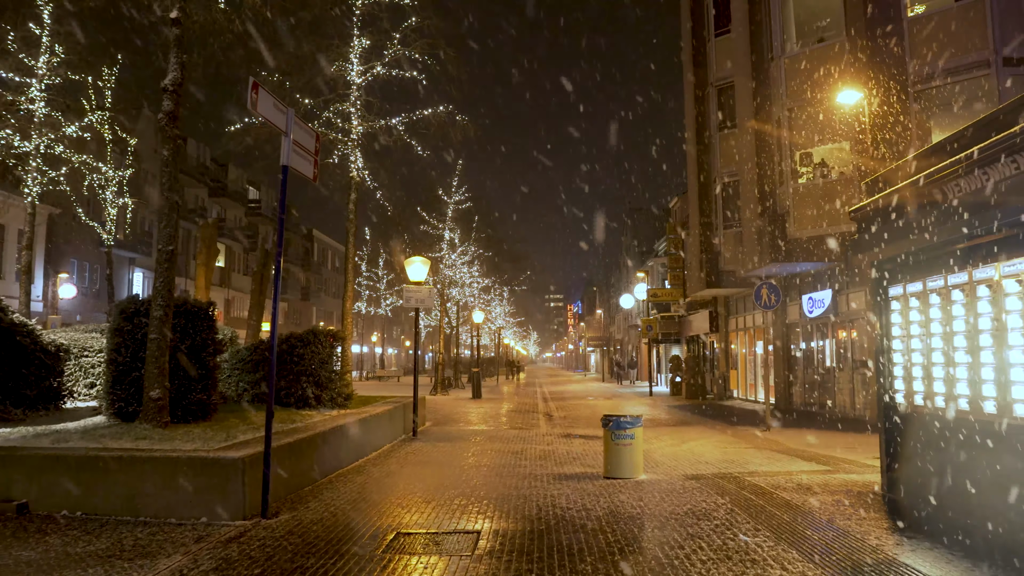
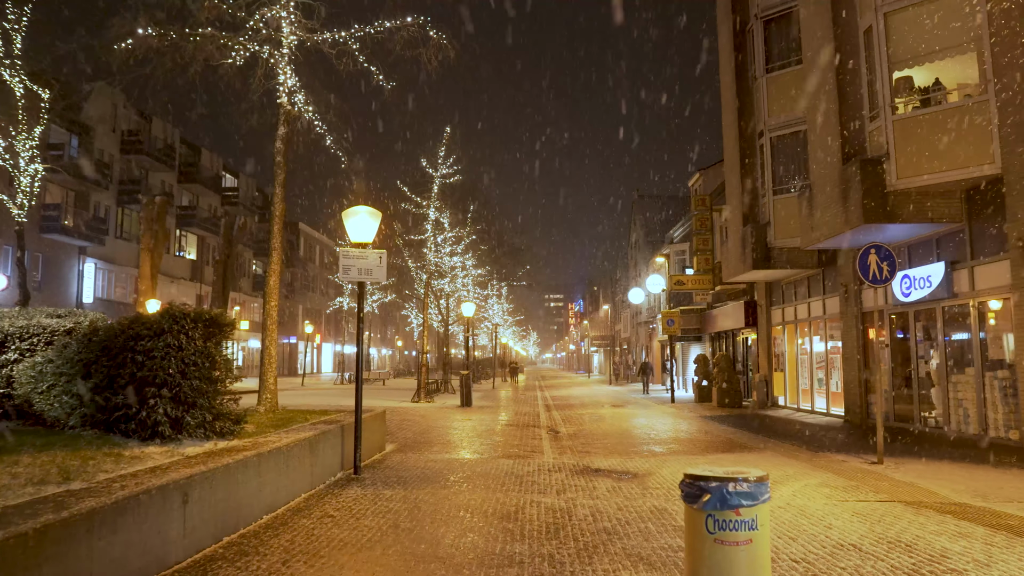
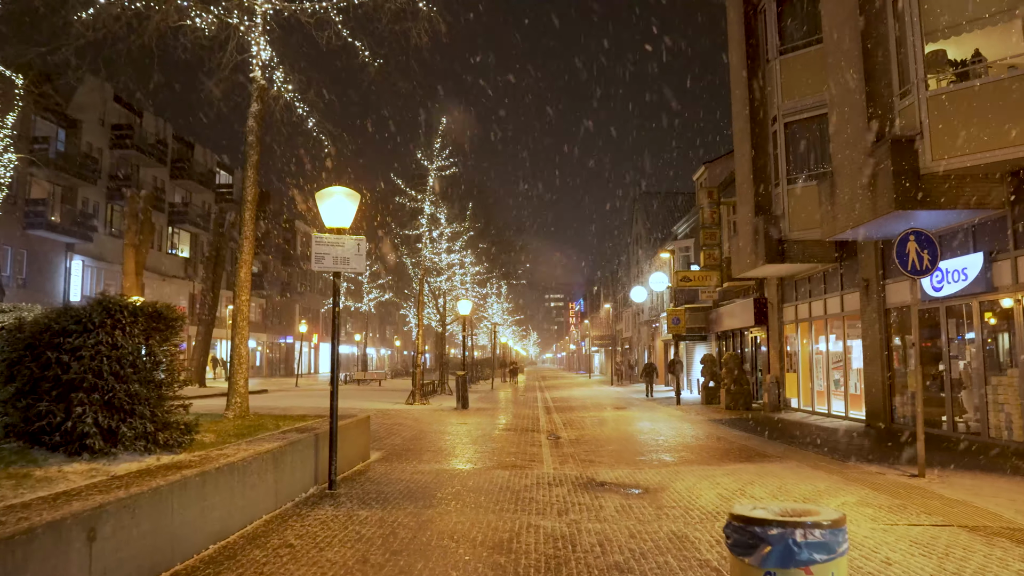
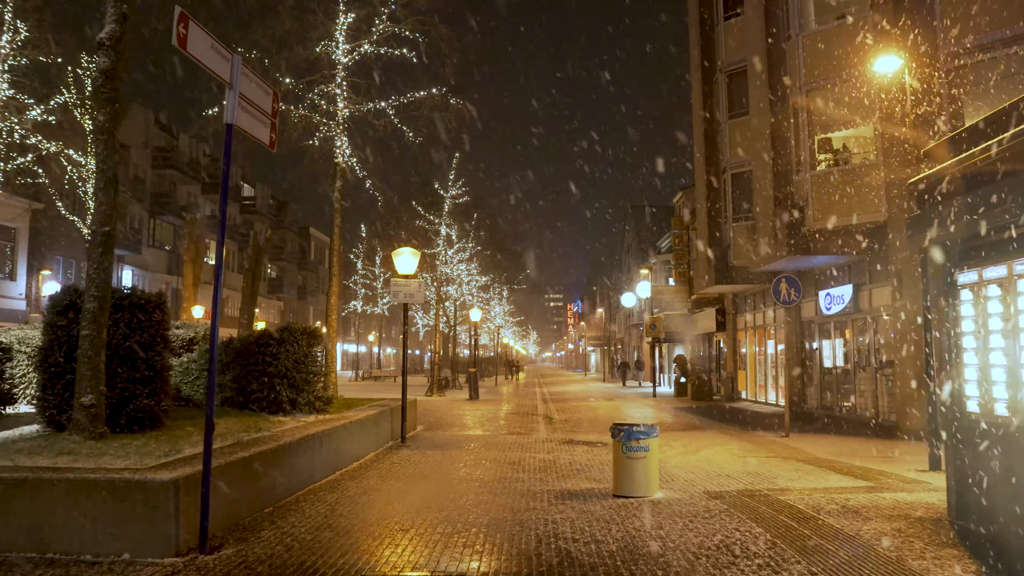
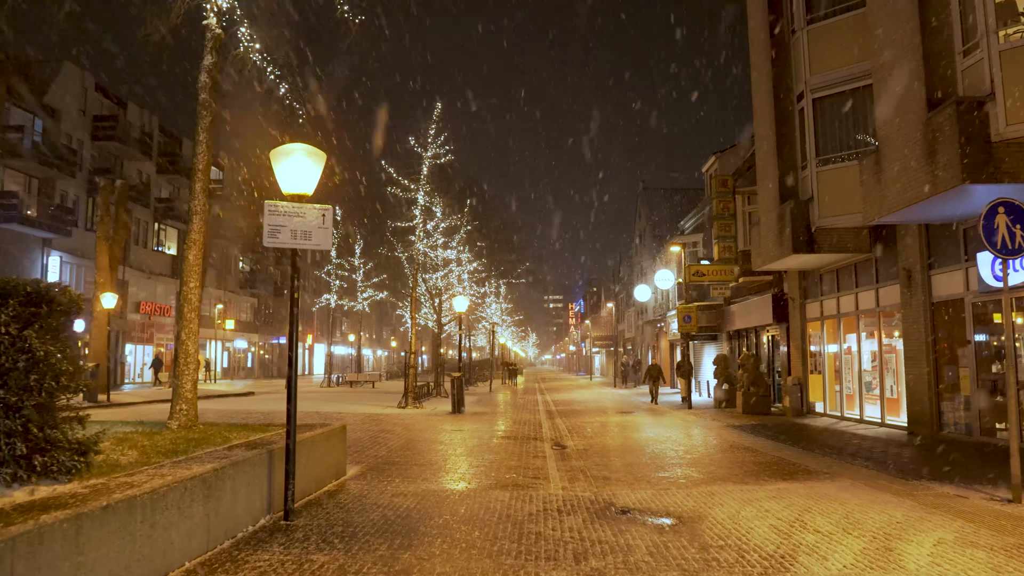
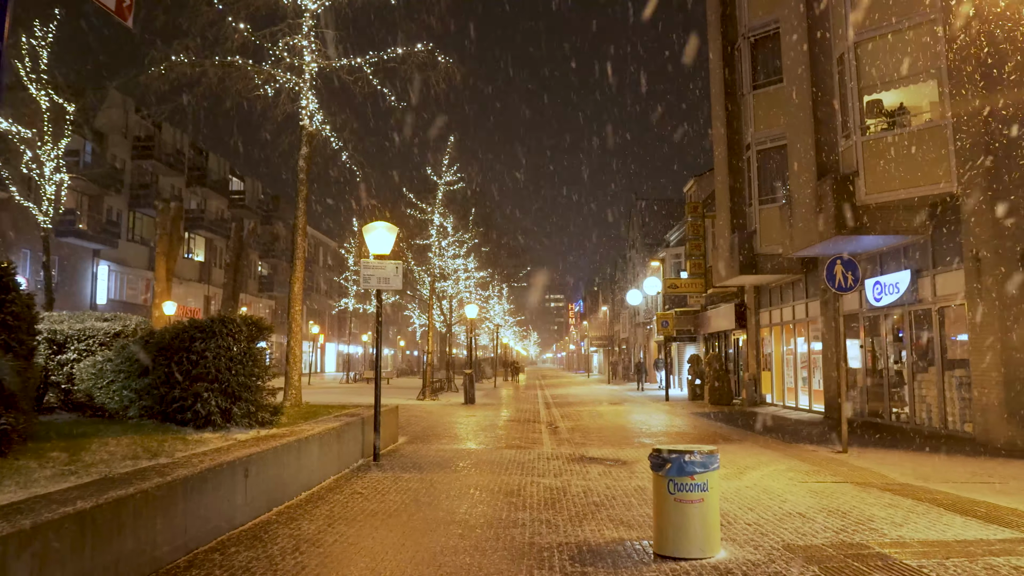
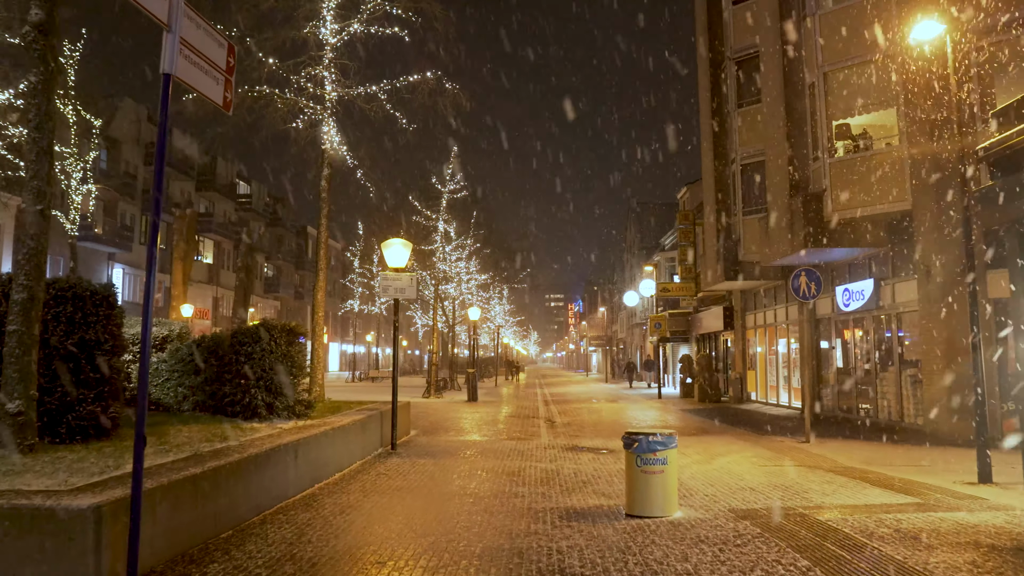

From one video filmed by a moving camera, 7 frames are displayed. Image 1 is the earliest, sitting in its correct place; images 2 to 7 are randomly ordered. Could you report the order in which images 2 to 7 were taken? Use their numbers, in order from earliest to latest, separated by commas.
4, 7, 6, 2, 3, 5
